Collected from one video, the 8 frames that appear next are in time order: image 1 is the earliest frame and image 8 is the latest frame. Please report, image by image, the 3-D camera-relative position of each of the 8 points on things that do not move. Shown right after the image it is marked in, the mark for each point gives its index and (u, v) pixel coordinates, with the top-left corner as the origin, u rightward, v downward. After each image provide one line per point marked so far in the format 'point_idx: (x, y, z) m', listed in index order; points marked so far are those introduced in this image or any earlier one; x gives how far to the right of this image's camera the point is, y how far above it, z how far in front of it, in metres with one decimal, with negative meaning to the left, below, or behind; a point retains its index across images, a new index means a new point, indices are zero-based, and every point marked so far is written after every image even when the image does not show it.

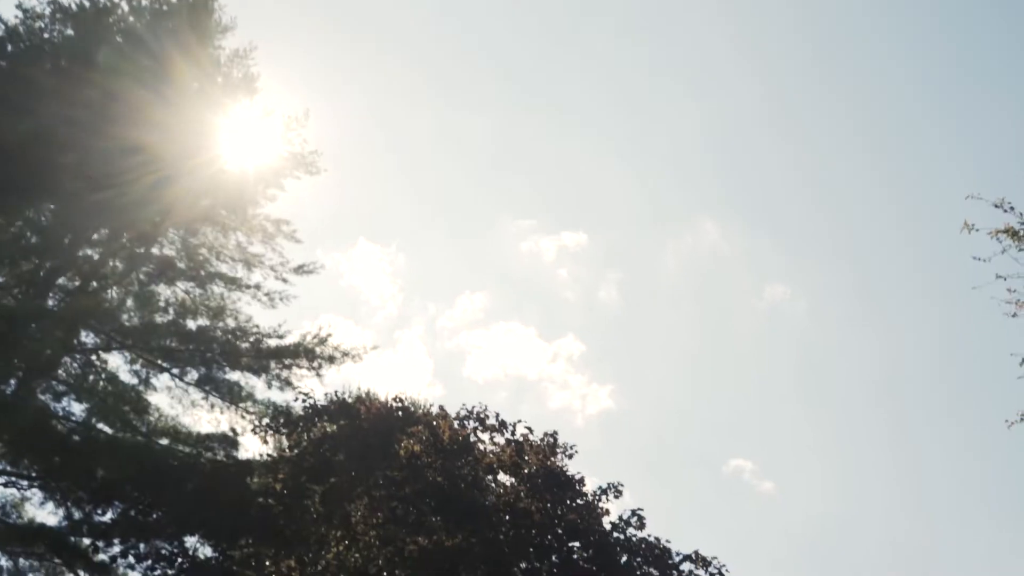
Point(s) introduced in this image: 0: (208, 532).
0: (-4.9, -4.0, +13.4) m
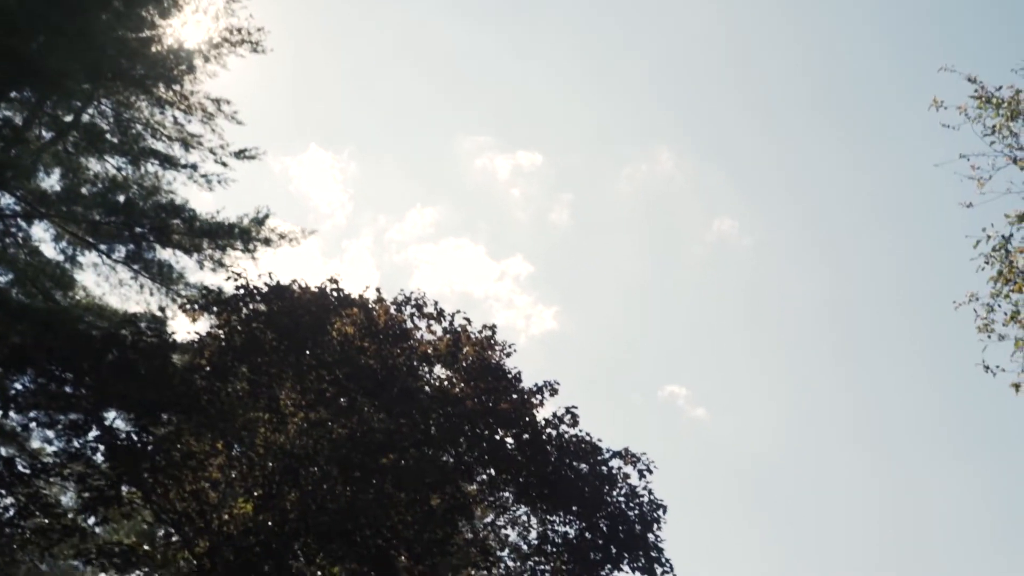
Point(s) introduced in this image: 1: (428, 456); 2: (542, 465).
0: (-5.9, -1.8, +12.9) m
1: (-1.4, -2.7, +13.5) m
2: (+0.5, -3.1, +14.6) m
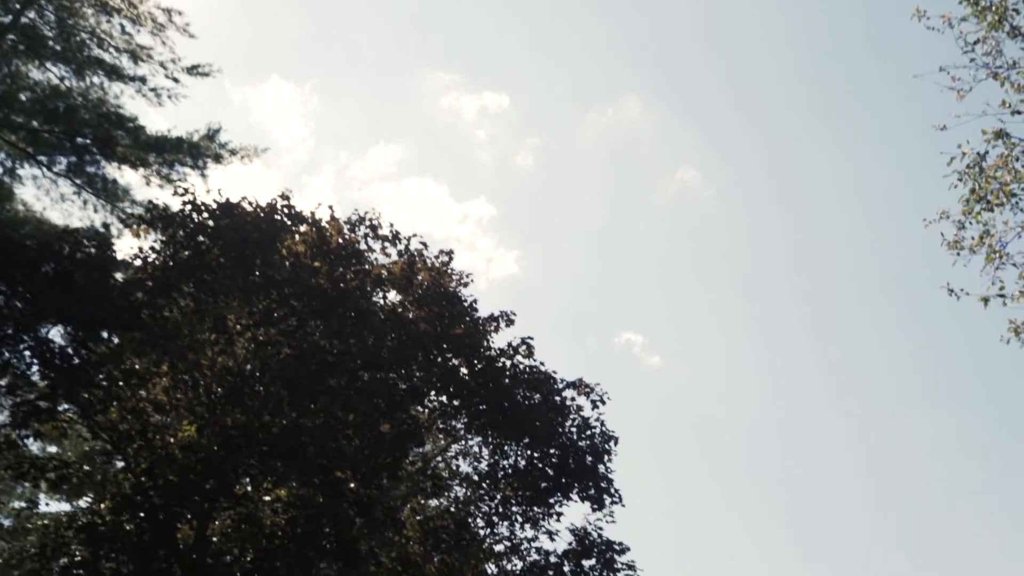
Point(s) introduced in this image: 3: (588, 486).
0: (-6.6, -0.5, +12.4) m
1: (-2.1, -1.4, +13.2) m
2: (-0.3, -1.8, +14.4) m
3: (+1.3, -3.5, +15.0) m
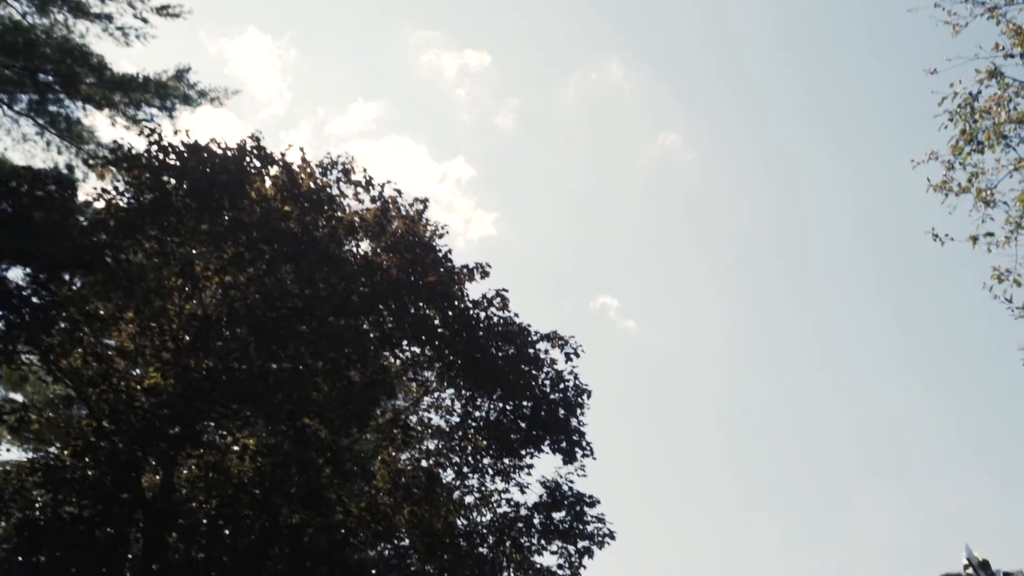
0: (-7.0, +0.4, +11.9) m
1: (-2.5, -0.6, +12.9) m
2: (-0.8, -0.9, +14.2) m
3: (+0.8, -2.7, +14.9) m
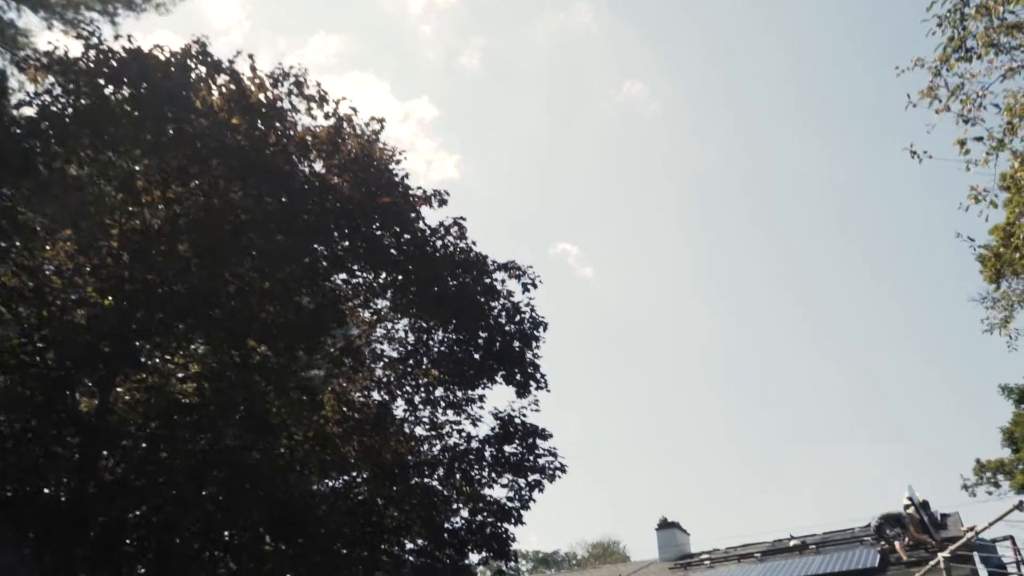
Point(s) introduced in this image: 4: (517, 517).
0: (-7.5, +1.7, +11.1) m
1: (-3.2, +0.6, +12.4) m
2: (-1.5, +0.3, +13.8) m
3: (0.0, -1.5, +14.7) m
4: (+0.1, -4.1, +15.0) m
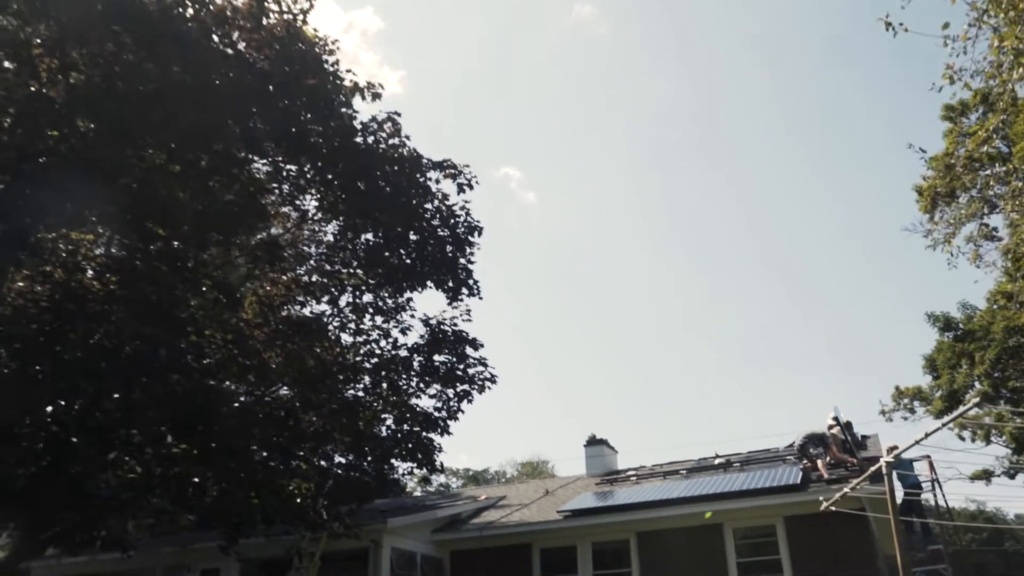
0: (-8.3, +3.2, +9.7) m
1: (-4.1, +2.1, +11.4) m
2: (-2.5, +1.9, +13.0) m
3: (-1.1, +0.2, +14.0) m
4: (-1.2, -2.5, +14.7) m
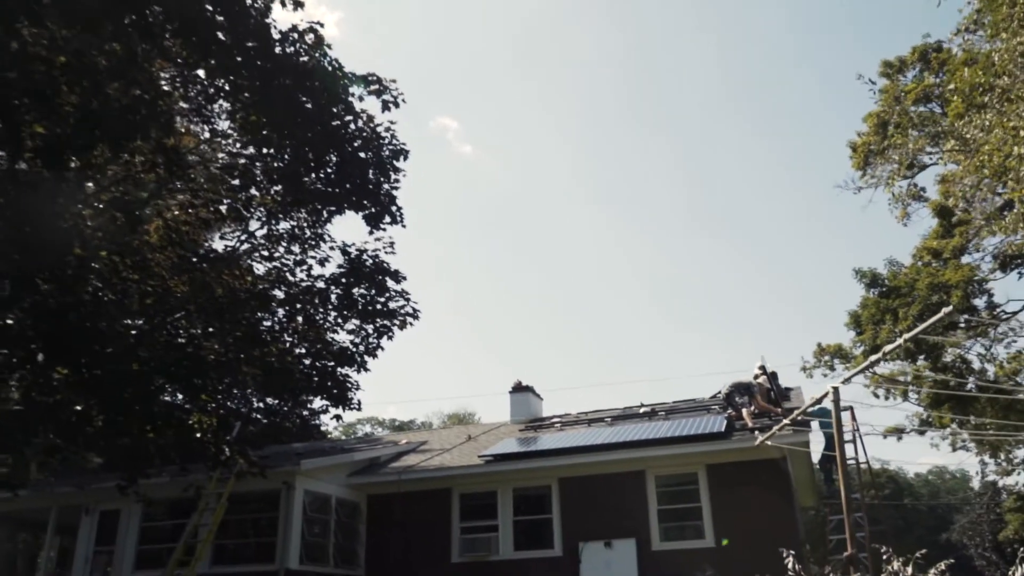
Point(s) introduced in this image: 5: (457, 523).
0: (-8.9, +4.3, +8.1) m
1: (-4.9, +3.2, +10.2) m
2: (-3.5, +3.0, +11.9) m
3: (-2.3, +1.3, +13.2) m
4: (-2.5, -1.3, +13.9) m
5: (-1.1, -4.9, +17.4) m
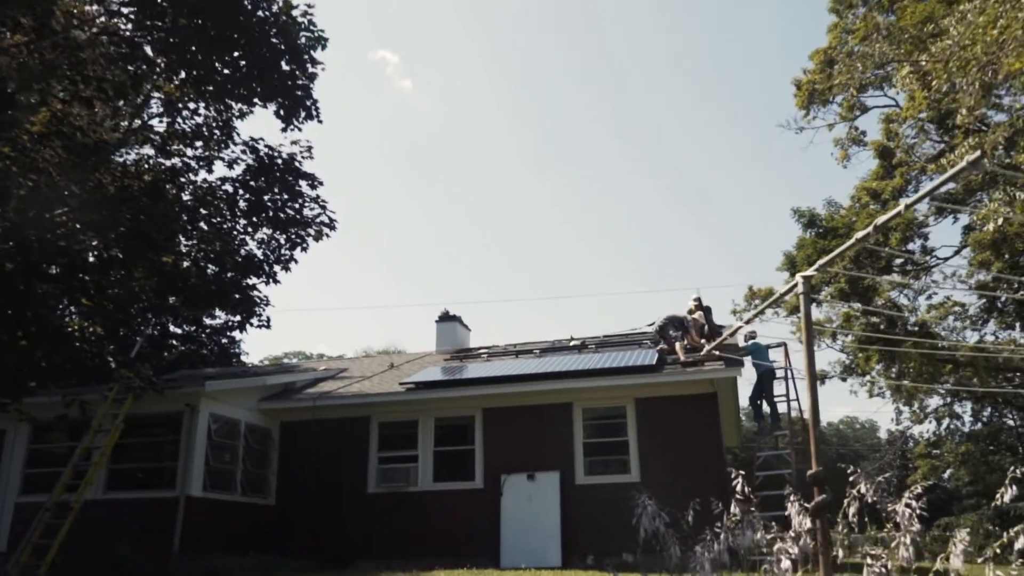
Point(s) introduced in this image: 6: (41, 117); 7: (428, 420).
0: (-9.4, +5.6, +6.1) m
1: (-5.6, +4.4, +8.6) m
2: (-4.3, +4.3, +10.4) m
3: (-3.3, +2.6, +11.9) m
4: (-3.7, +0.1, +12.8) m
5: (-2.7, -3.3, +16.6) m
6: (-6.3, +2.3, +11.0) m
7: (-1.7, -2.6, +16.6) m
